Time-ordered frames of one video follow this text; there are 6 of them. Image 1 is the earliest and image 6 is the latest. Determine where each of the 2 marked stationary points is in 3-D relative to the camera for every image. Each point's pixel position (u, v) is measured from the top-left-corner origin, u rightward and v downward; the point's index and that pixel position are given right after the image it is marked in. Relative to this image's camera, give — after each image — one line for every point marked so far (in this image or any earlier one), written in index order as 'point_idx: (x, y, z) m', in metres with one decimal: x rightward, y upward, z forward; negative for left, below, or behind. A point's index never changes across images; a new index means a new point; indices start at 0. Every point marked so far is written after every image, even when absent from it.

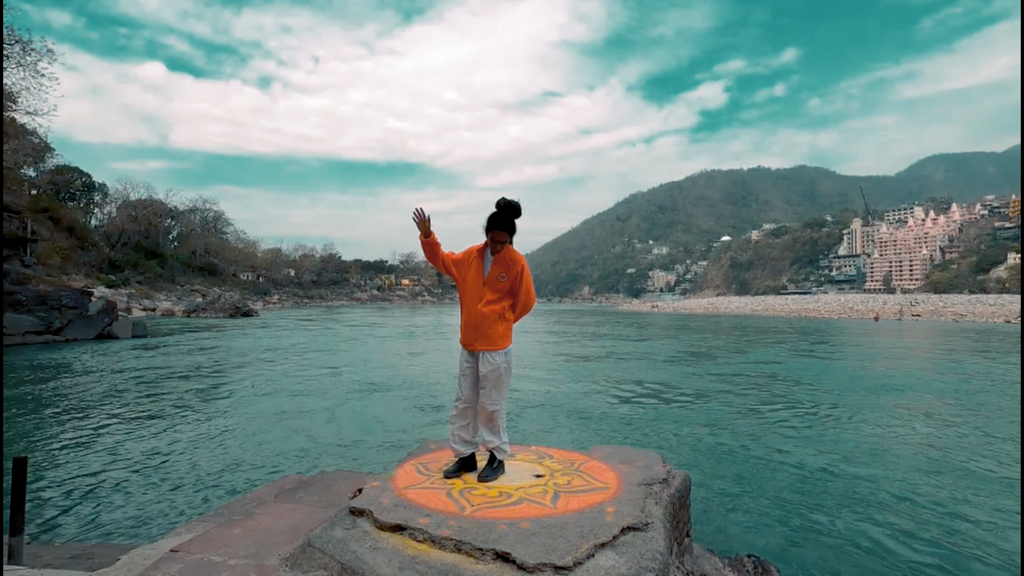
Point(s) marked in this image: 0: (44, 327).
0: (-12.9, -1.0, +16.9) m
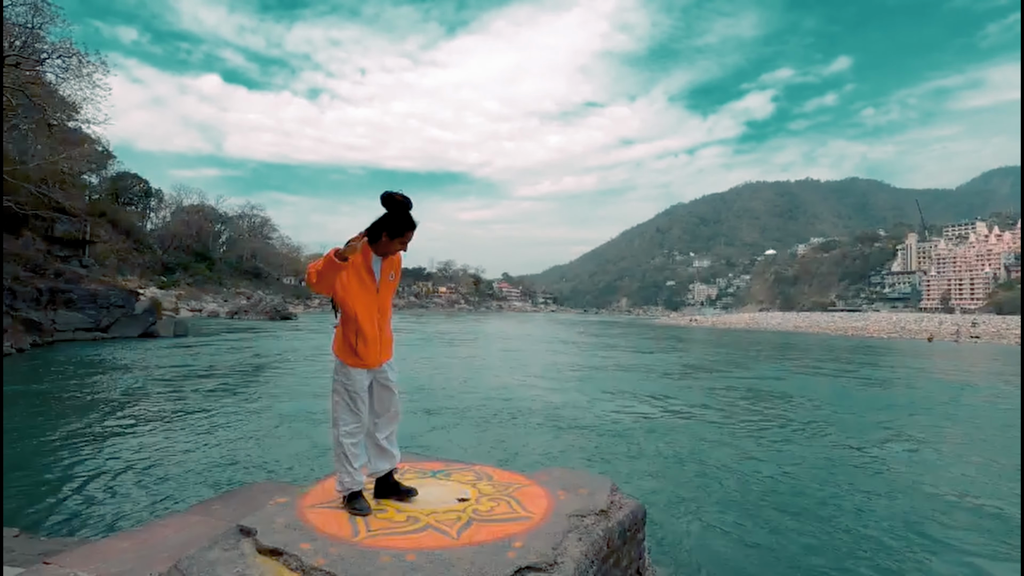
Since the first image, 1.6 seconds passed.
0: (-12.4, -1.0, +18.2) m
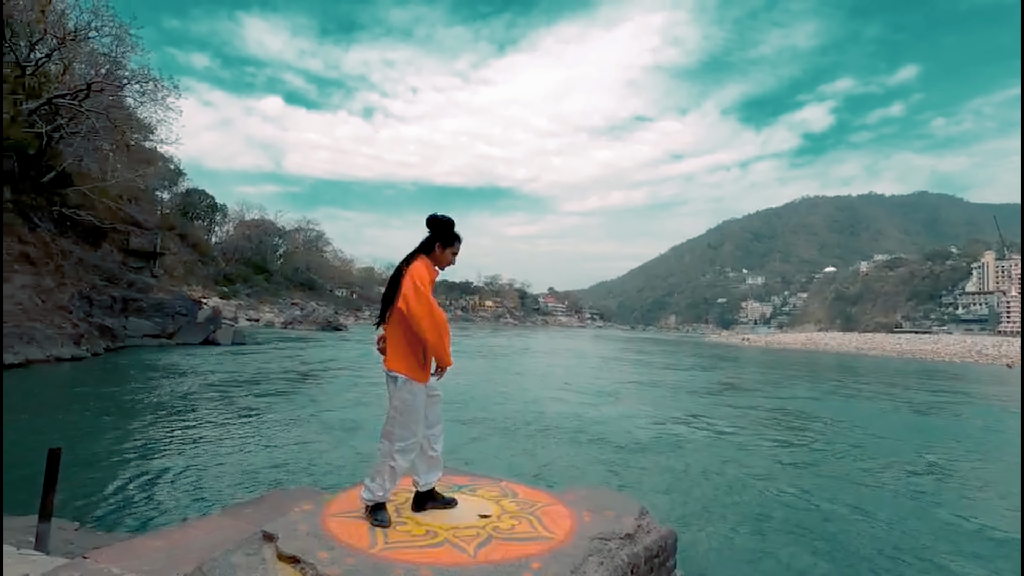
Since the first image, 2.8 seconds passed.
0: (-11.0, -1.3, +19.2) m
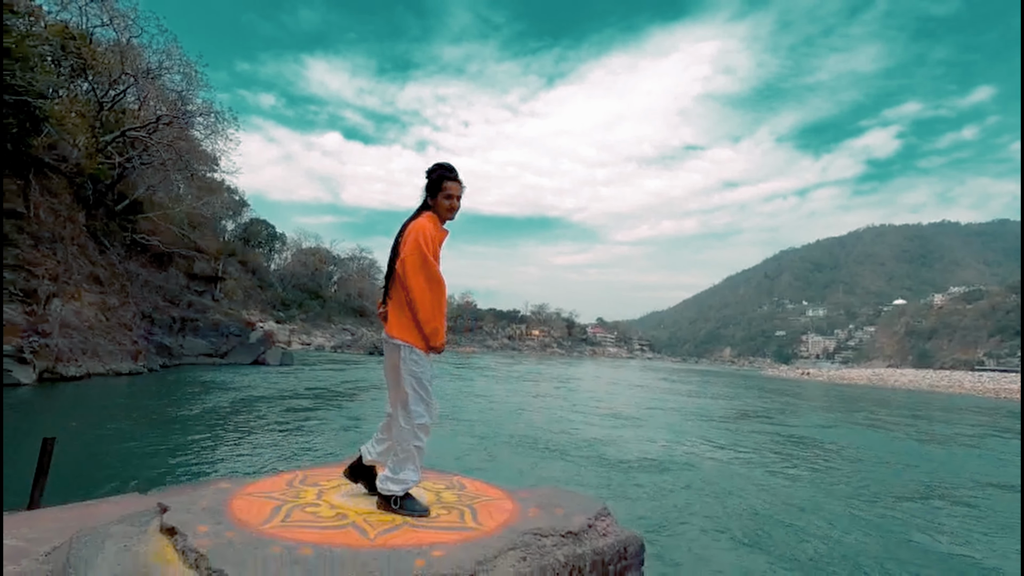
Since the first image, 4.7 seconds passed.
0: (-9.8, -2.1, +20.3) m
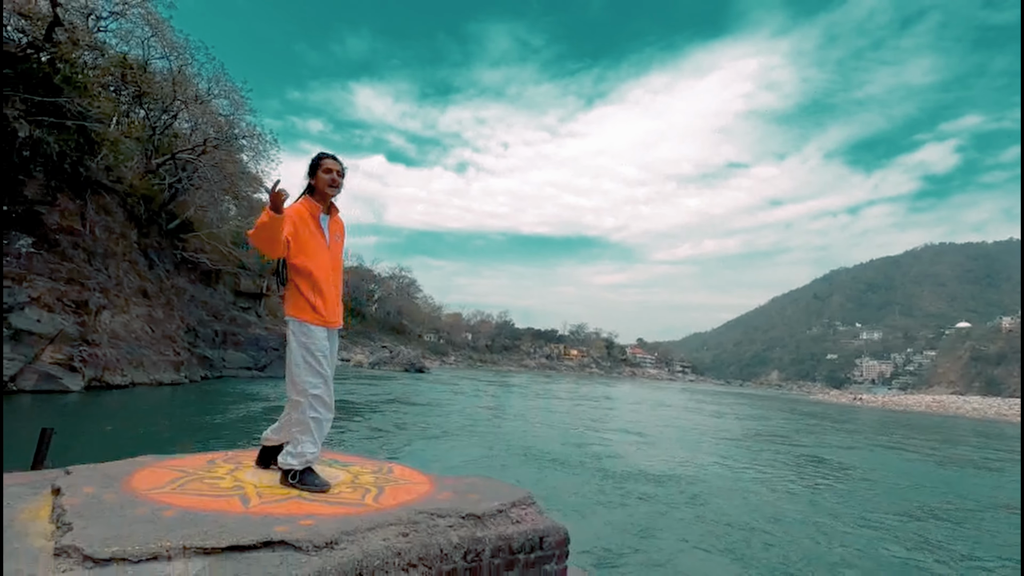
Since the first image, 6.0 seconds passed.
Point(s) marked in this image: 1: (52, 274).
0: (-8.7, -2.6, +20.9) m
1: (-10.5, +0.3, +14.1) m
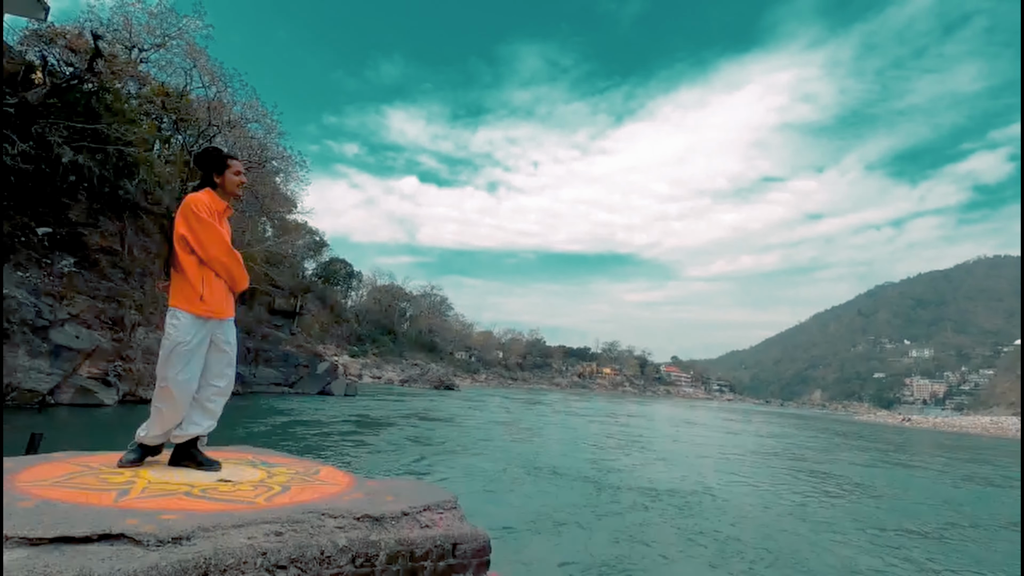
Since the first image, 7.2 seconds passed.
0: (-7.8, -3.2, +21.3) m
1: (-10.1, -0.1, +14.7) m
